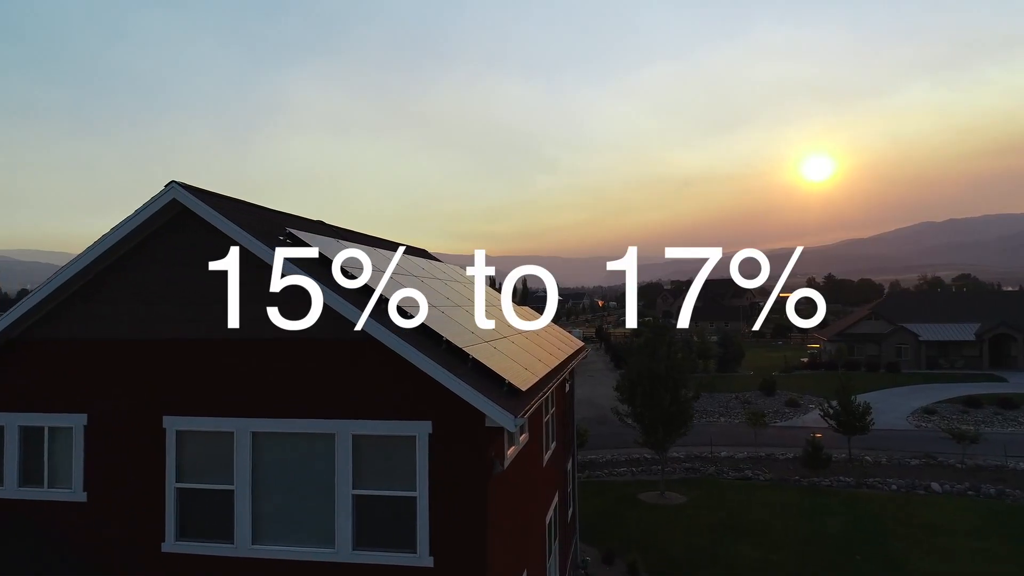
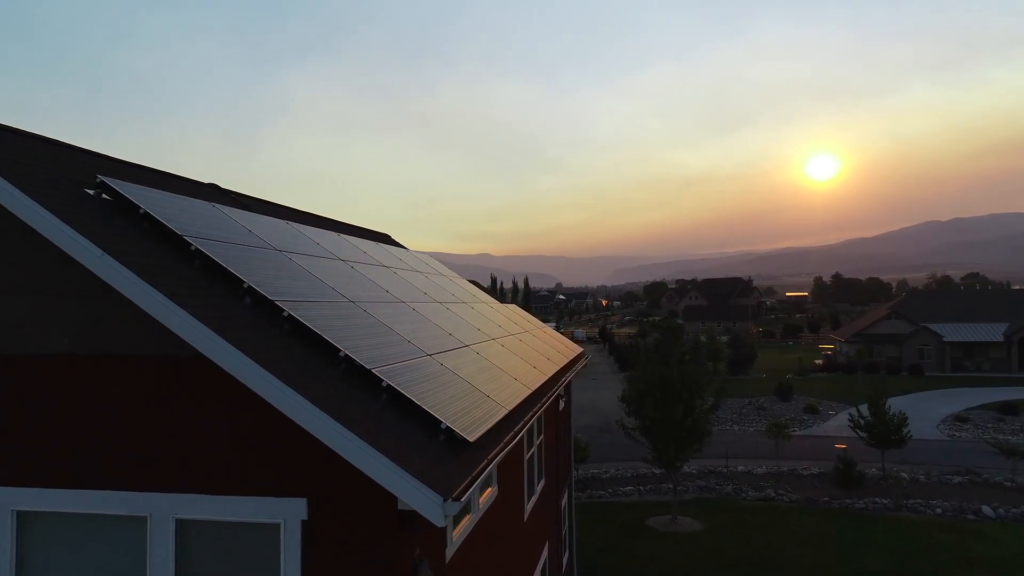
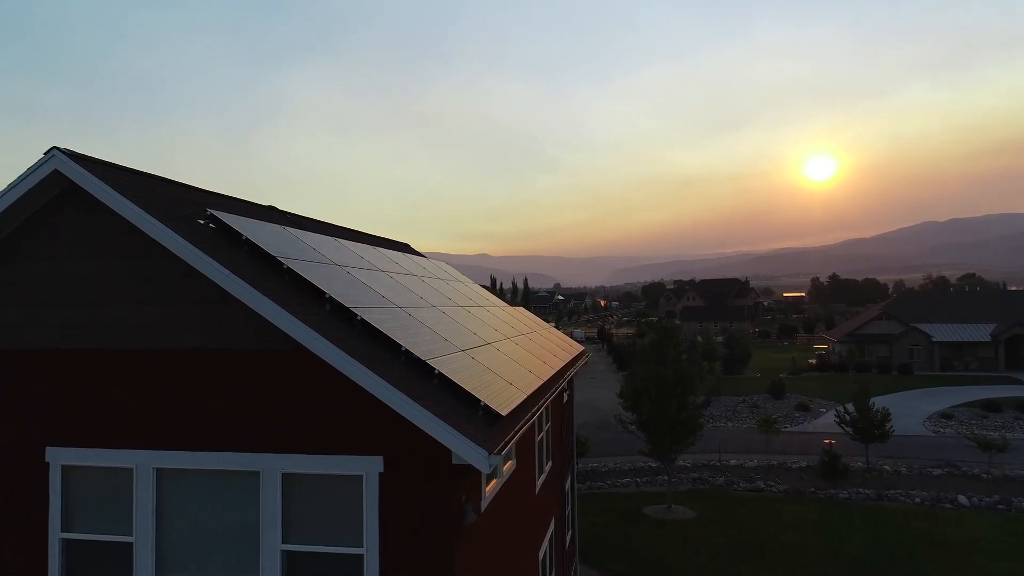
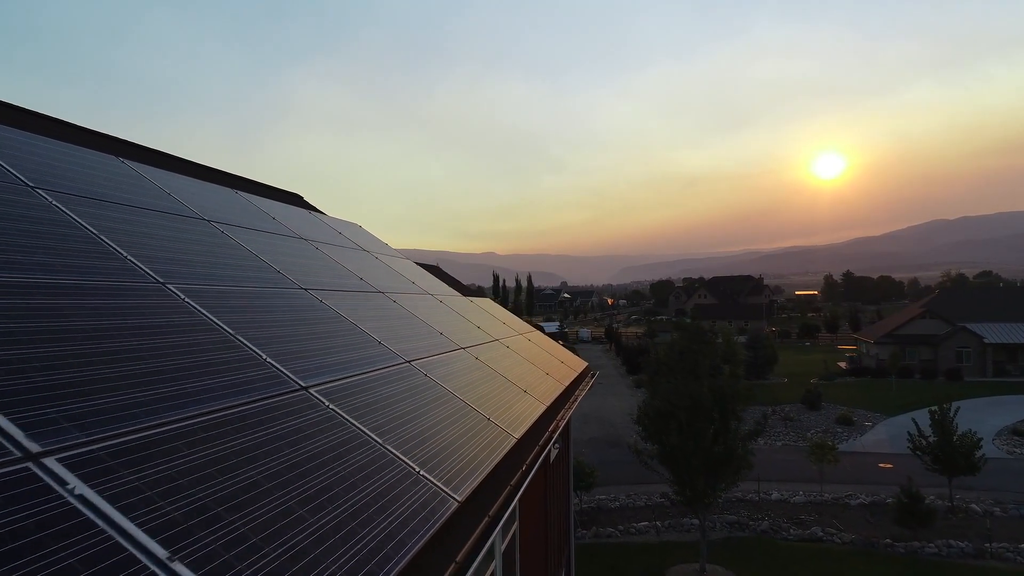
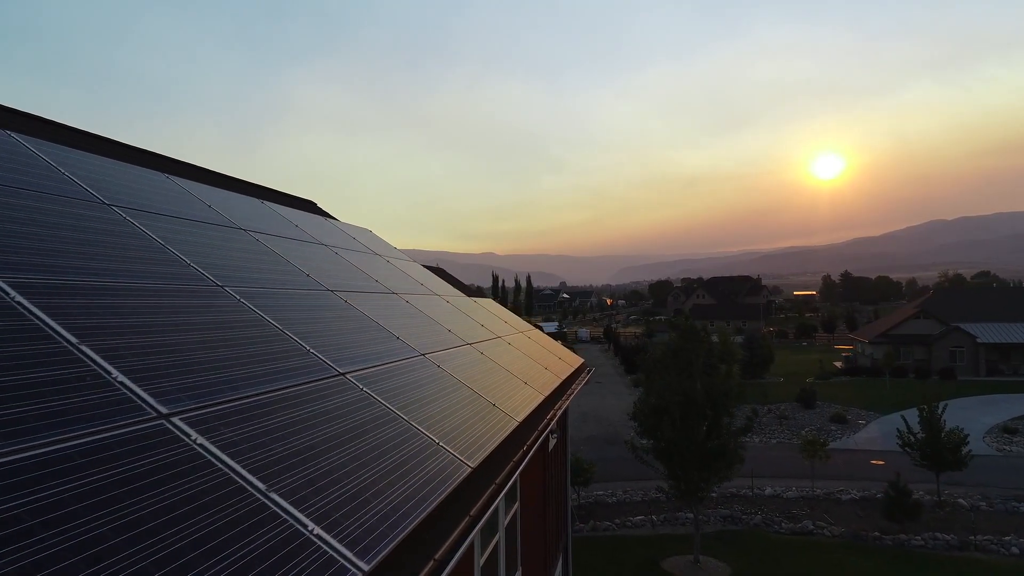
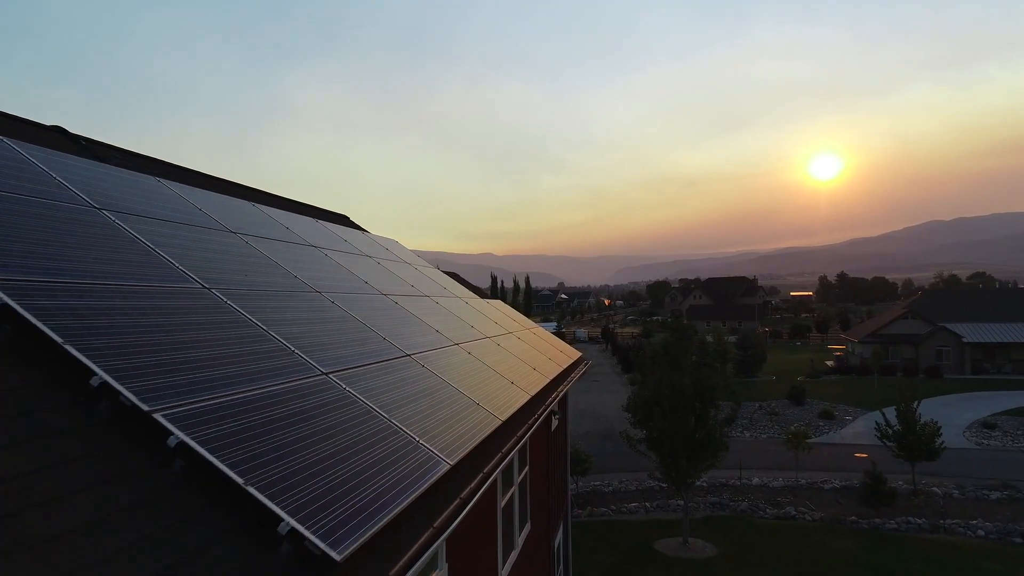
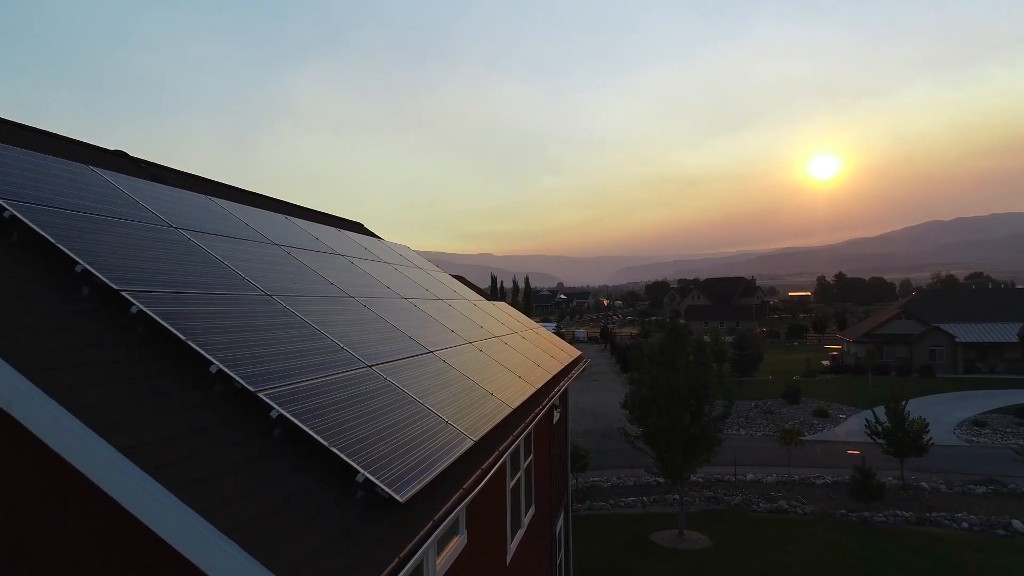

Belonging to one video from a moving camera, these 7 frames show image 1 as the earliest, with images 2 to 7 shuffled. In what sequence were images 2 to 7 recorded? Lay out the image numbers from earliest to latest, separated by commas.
3, 2, 7, 6, 5, 4
